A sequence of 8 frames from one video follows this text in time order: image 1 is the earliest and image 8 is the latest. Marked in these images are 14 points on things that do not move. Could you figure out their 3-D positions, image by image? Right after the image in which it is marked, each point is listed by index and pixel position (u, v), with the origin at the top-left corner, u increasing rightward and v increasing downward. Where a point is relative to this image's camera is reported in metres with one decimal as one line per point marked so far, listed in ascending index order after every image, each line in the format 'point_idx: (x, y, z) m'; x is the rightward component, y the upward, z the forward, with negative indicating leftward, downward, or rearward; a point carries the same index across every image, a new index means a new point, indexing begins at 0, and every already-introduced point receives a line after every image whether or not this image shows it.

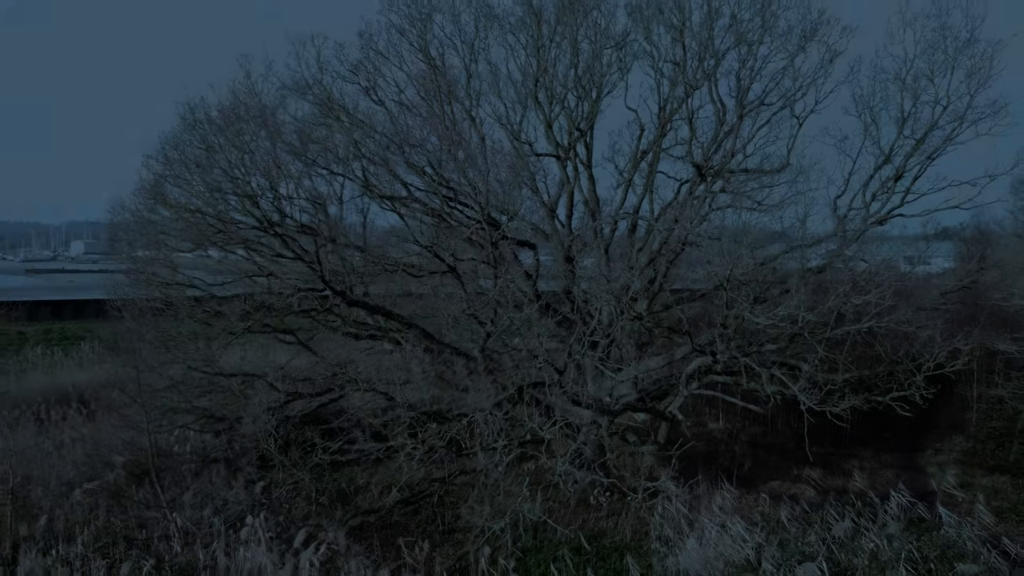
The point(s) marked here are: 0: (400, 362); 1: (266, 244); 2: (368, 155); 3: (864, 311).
0: (-0.9, -0.6, +7.9) m
1: (-2.1, +0.4, +8.1) m
2: (-1.4, +1.2, +8.3) m
3: (+3.2, -0.2, +8.4) m
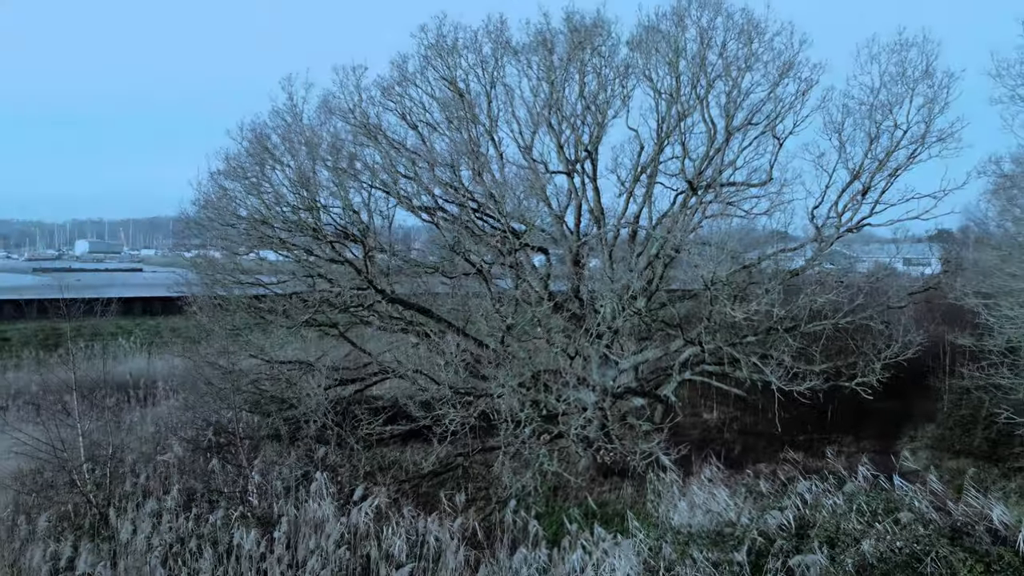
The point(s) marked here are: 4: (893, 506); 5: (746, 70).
0: (-0.8, -0.6, +9.0) m
1: (-2.0, +0.4, +9.2) m
2: (-1.2, +1.2, +9.4) m
3: (+3.3, -0.2, +9.5) m
4: (+2.7, -1.6, +6.6) m
5: (+2.5, +2.3, +9.8) m
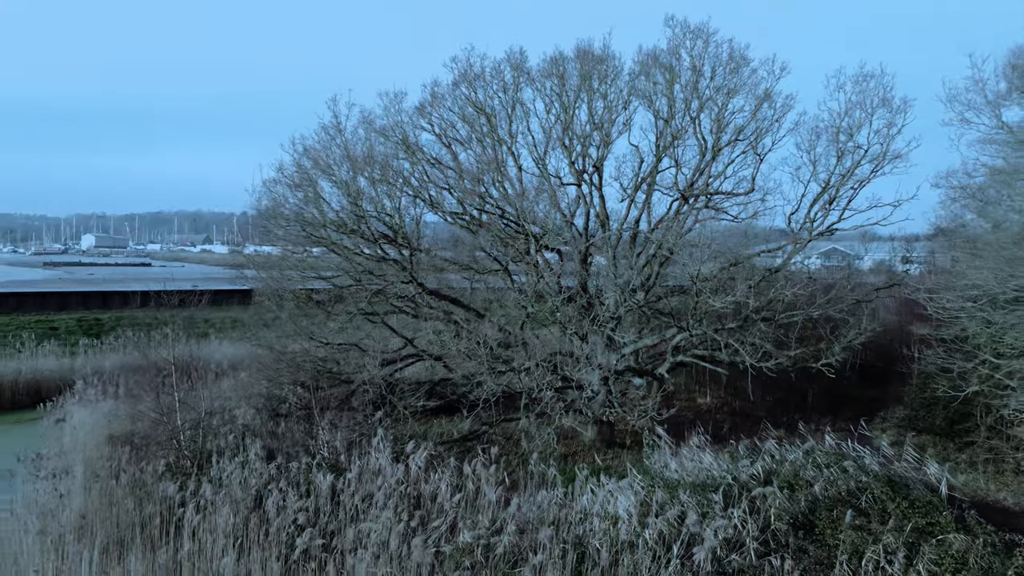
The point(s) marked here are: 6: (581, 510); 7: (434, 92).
0: (-0.6, -0.6, +10.5) m
1: (-1.8, +0.5, +10.8) m
2: (-1.0, +1.3, +10.9) m
3: (+3.5, -0.2, +11.0) m
4: (+2.9, -1.5, +8.1) m
5: (+2.7, +2.4, +11.4) m
6: (+0.5, -1.7, +6.8) m
7: (-1.0, +2.4, +11.3) m
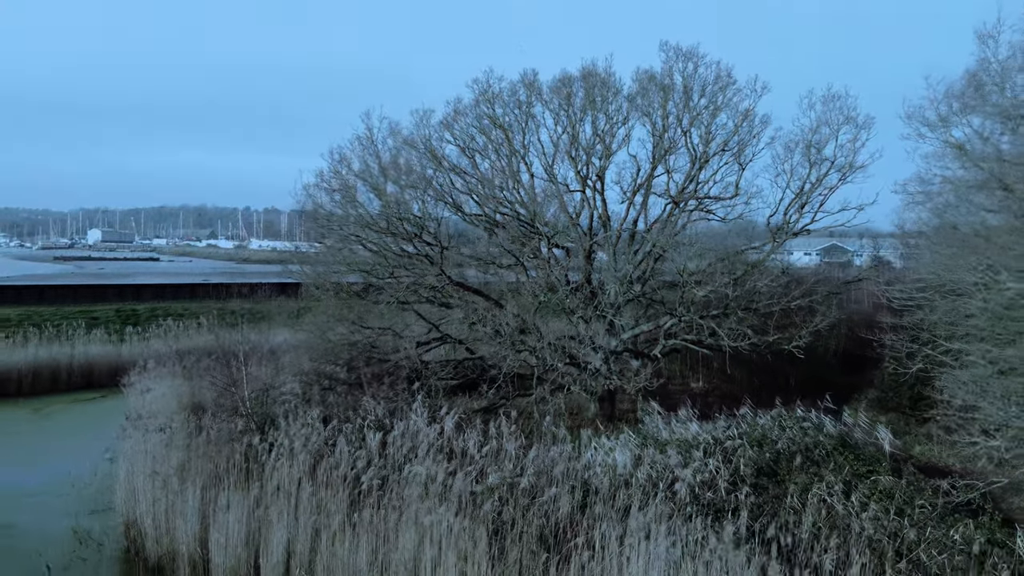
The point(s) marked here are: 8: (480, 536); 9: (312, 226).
0: (-0.4, -0.5, +12.1) m
1: (-1.6, +0.6, +12.3) m
2: (-0.8, +1.4, +12.5) m
3: (+3.7, -0.1, +12.6) m
4: (+3.1, -1.5, +9.7) m
5: (+2.9, +2.5, +12.9) m
6: (+0.7, -1.6, +8.4) m
7: (-0.8, +2.5, +12.8) m
8: (-0.2, -1.9, +6.8) m
9: (-2.8, +0.9, +13.1) m
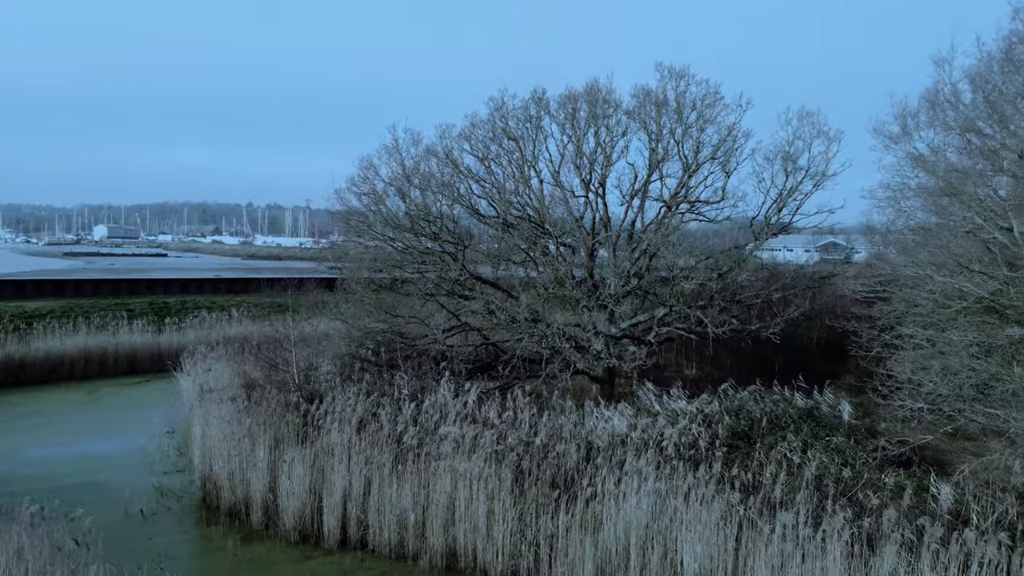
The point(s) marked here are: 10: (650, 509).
0: (-0.2, -0.4, +13.7) m
1: (-1.4, +0.7, +13.9) m
2: (-0.6, +1.5, +14.1) m
3: (+3.9, 0.0, +14.2) m
4: (+3.3, -1.4, +11.3) m
5: (+3.1, +2.6, +14.5) m
6: (+0.9, -1.5, +10.0) m
7: (-0.6, +2.6, +14.4) m
8: (-0.1, -1.8, +8.4) m
9: (-2.6, +1.0, +14.7) m
10: (+1.2, -1.8, +7.5) m
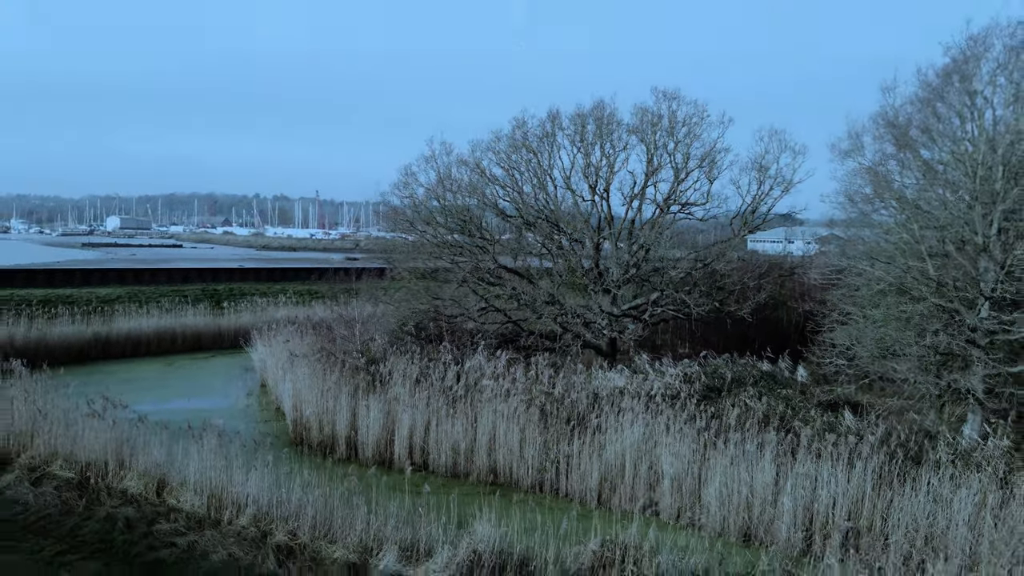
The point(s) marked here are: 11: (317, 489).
0: (+0.1, -0.1, +16.6) m
1: (-1.0, +0.9, +16.8) m
2: (-0.3, +1.7, +16.9) m
3: (+4.3, +0.2, +17.0) m
4: (+3.6, -1.2, +14.1) m
5: (+3.4, +2.8, +17.3) m
6: (+1.2, -1.3, +12.8) m
7: (-0.2, +2.9, +17.2) m
8: (+0.3, -1.6, +11.3) m
9: (-2.3, +1.2, +17.5) m
10: (+1.5, -1.7, +10.3) m
11: (-1.9, -1.9, +8.8) m
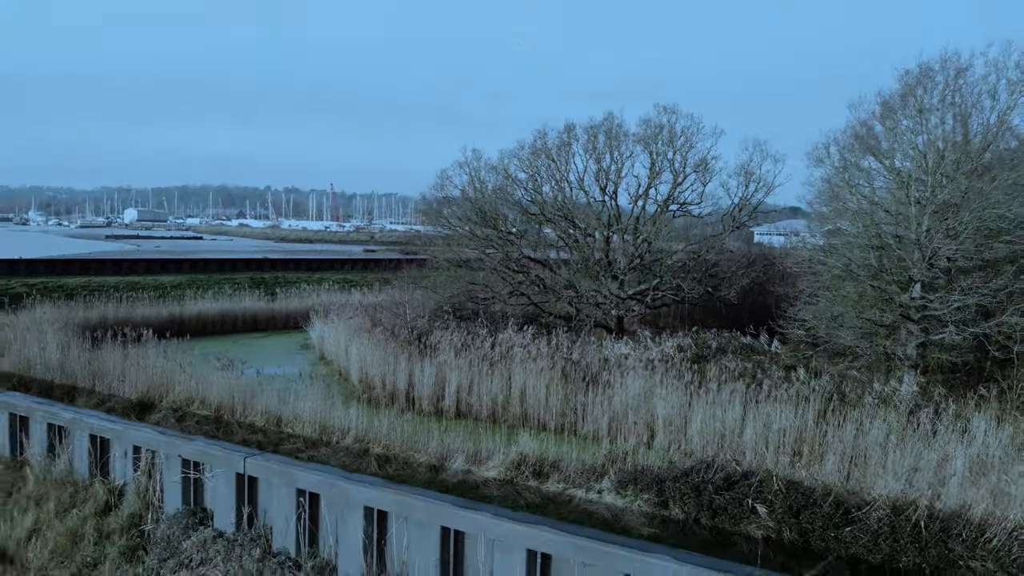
0: (+0.6, +0.1, +19.5) m
1: (-0.6, +1.2, +19.7) m
2: (+0.2, +2.0, +19.9) m
3: (+4.7, +0.5, +19.9) m
4: (+4.1, -0.9, +17.0) m
5: (+3.9, +3.1, +20.2) m
6: (+1.6, -1.1, +15.8) m
7: (+0.3, +3.1, +20.2) m
8: (+0.7, -1.4, +14.3) m
9: (-1.8, +1.5, +20.5) m
10: (+1.9, -1.4, +13.3) m
11: (-1.5, -1.7, +11.8) m
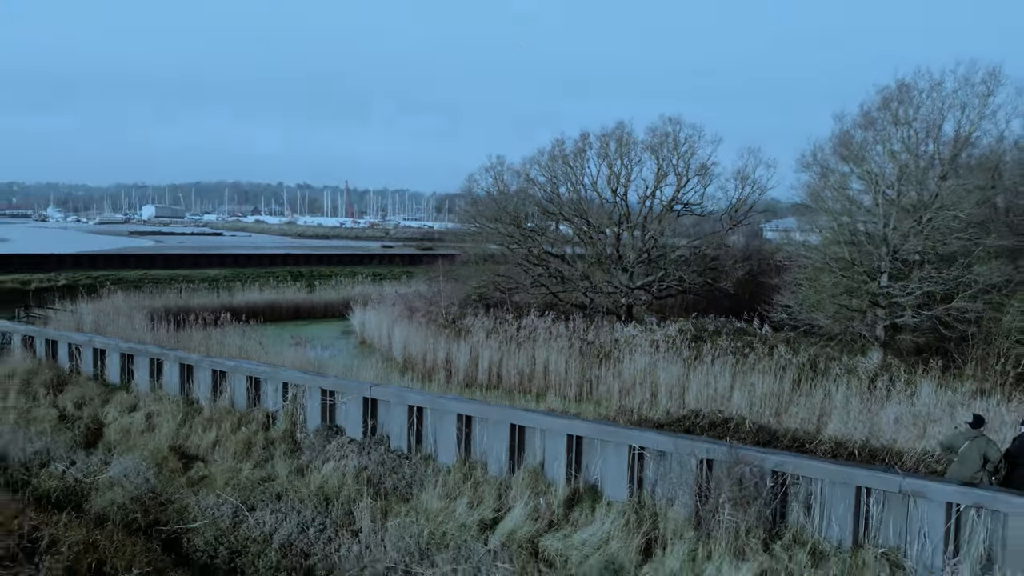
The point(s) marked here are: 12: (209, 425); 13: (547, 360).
0: (+1.1, +0.3, +21.9) m
1: (0.0, +1.4, +22.1) m
2: (+0.7, +2.2, +22.2) m
3: (+5.2, +0.7, +22.2) m
4: (+4.5, -0.7, +19.4) m
5: (+4.5, +3.3, +22.5) m
6: (+2.1, -0.9, +18.2) m
7: (+0.8, +3.3, +22.6) m
8: (+1.1, -1.2, +16.7) m
9: (-1.3, +1.7, +22.9) m
10: (+2.3, -1.3, +15.7) m
11: (-1.1, -1.6, +14.2) m
12: (-2.8, -1.3, +8.5) m
13: (+0.7, -1.3, +16.7) m
